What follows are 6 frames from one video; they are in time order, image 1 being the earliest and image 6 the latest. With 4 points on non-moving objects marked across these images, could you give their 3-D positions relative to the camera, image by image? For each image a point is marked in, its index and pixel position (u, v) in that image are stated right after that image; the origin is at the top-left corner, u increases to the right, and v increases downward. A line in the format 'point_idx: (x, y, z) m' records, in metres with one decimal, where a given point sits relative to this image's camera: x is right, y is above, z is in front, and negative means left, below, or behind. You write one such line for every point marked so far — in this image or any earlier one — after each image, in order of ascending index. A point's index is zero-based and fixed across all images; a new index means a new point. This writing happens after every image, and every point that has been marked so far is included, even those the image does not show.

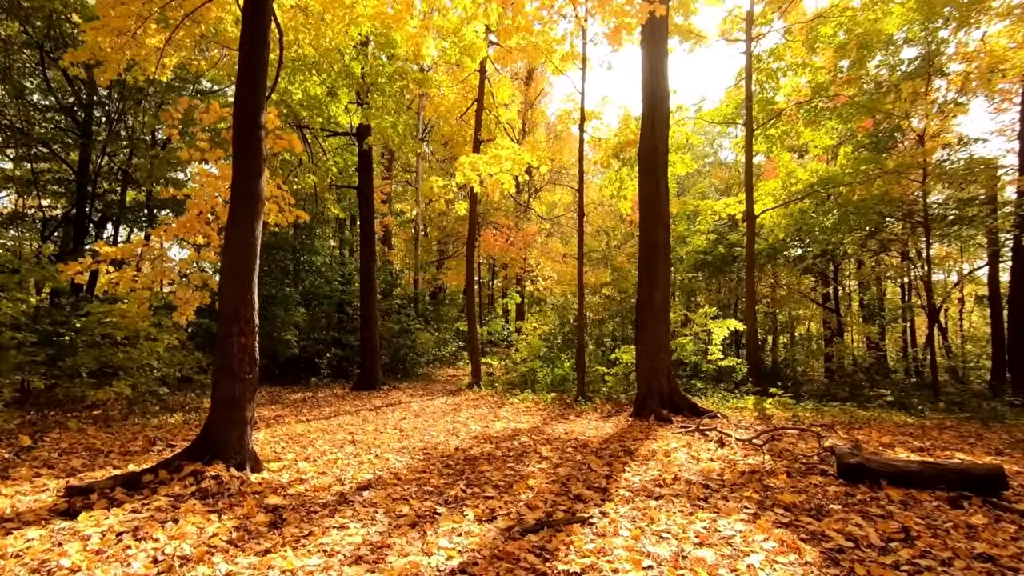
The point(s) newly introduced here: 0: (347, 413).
0: (-2.9, -2.2, +8.5) m
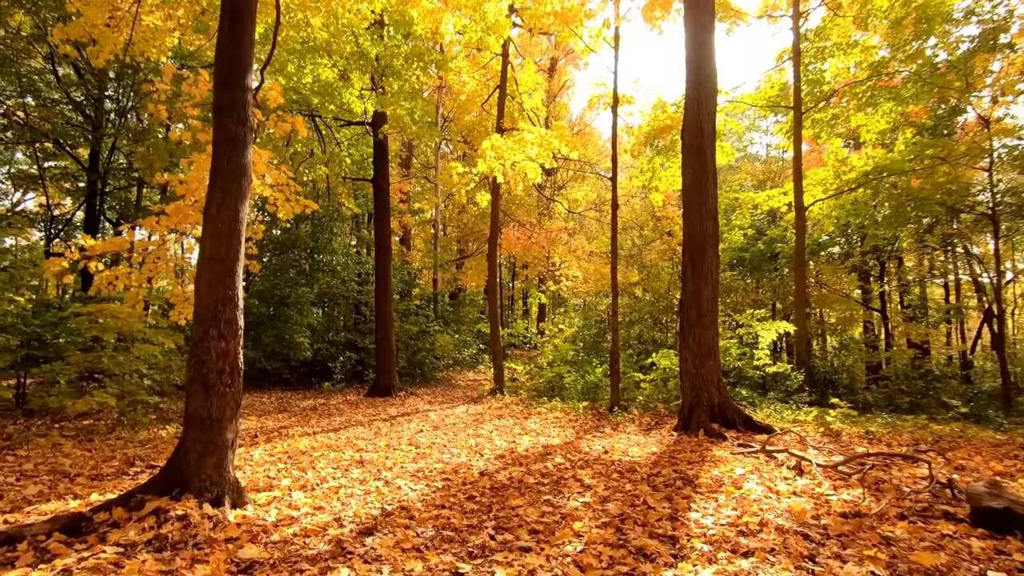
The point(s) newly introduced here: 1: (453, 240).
0: (-2.4, -2.2, +7.8) m
1: (-2.3, +1.8, +19.3) m
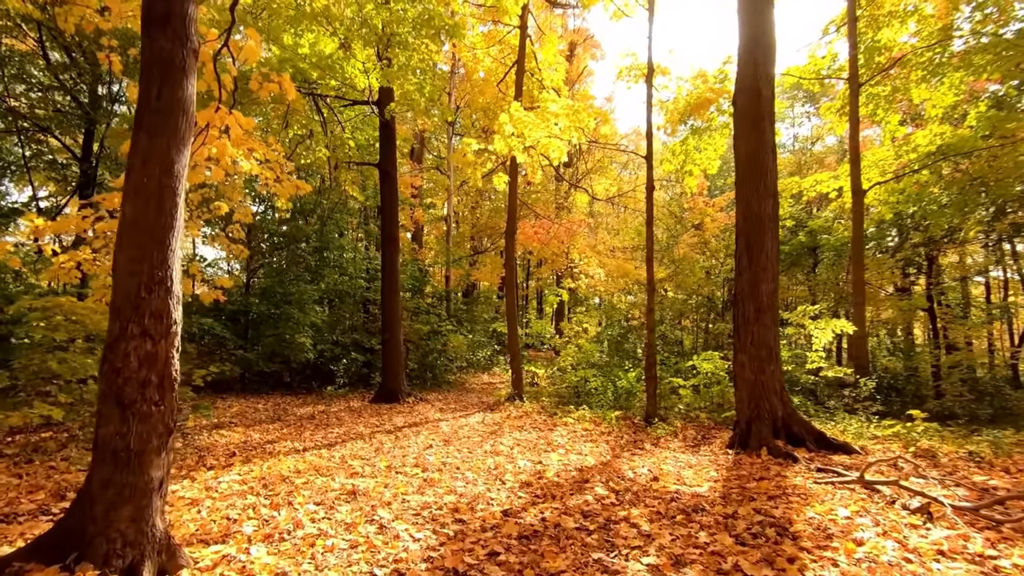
0: (-2.1, -2.0, +6.7) m
1: (-1.7, +1.9, +18.2) m
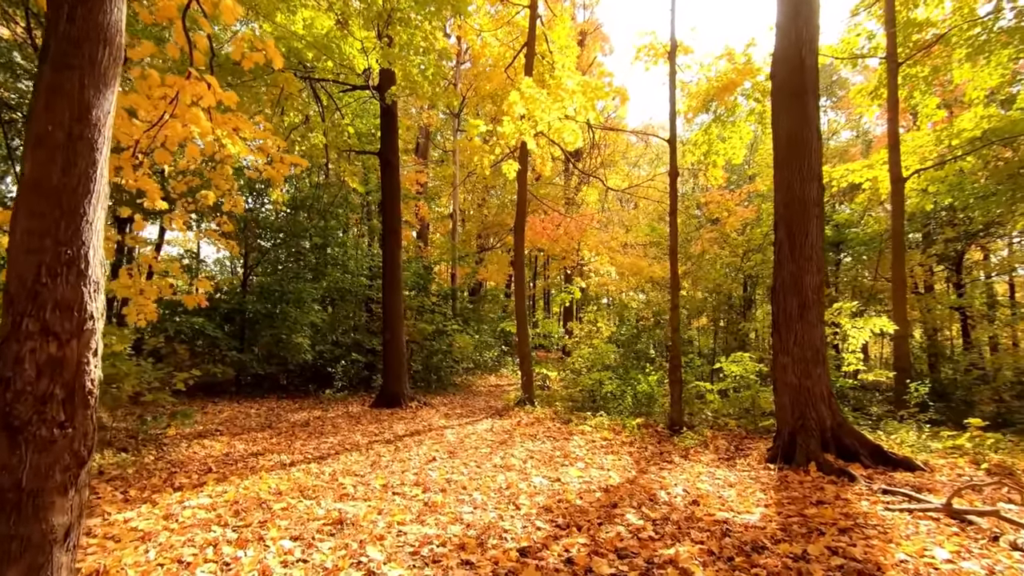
0: (-1.9, -2.0, +6.0) m
1: (-1.4, +2.0, +17.6) m
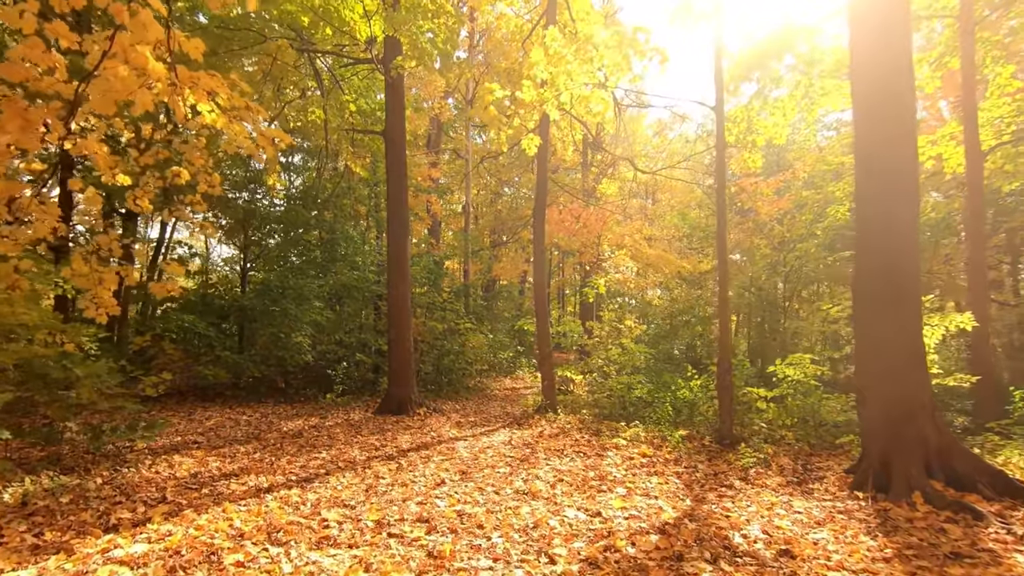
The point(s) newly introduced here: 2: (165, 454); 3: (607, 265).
0: (-1.7, -1.9, +5.1) m
1: (-0.8, +2.1, +16.6) m
2: (-3.8, -1.8, +5.4) m
3: (+3.0, +0.7, +15.0) m
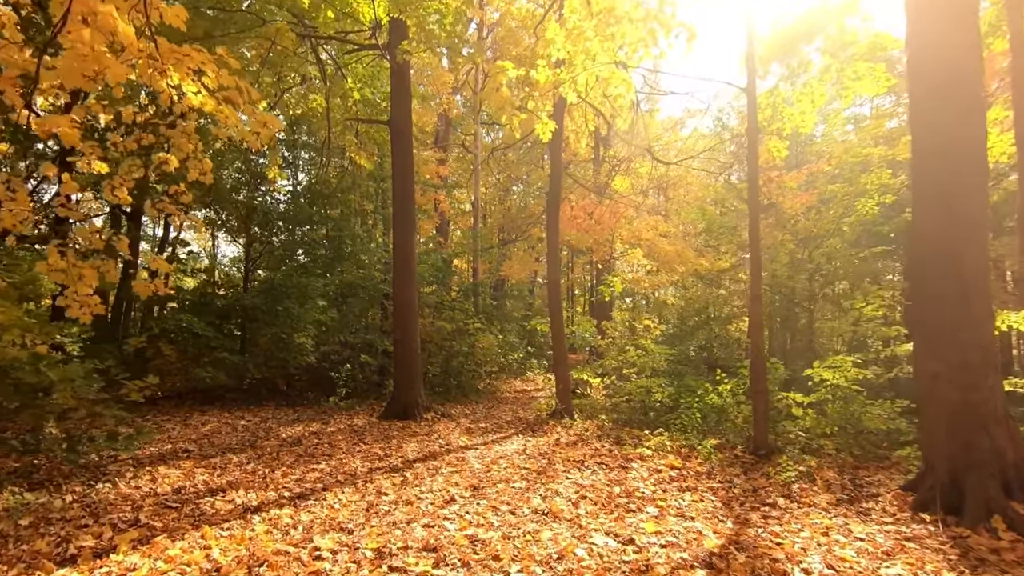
0: (-1.5, -1.8, +4.6) m
1: (-0.5, +2.1, +16.1) m
2: (-3.7, -1.8, +4.9) m
3: (+3.3, +0.8, +14.4) m
